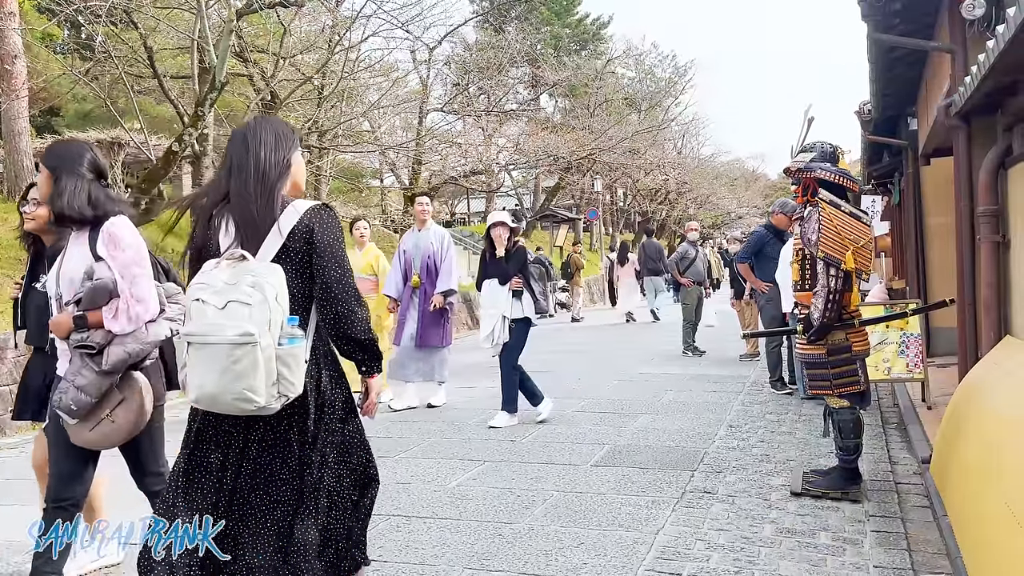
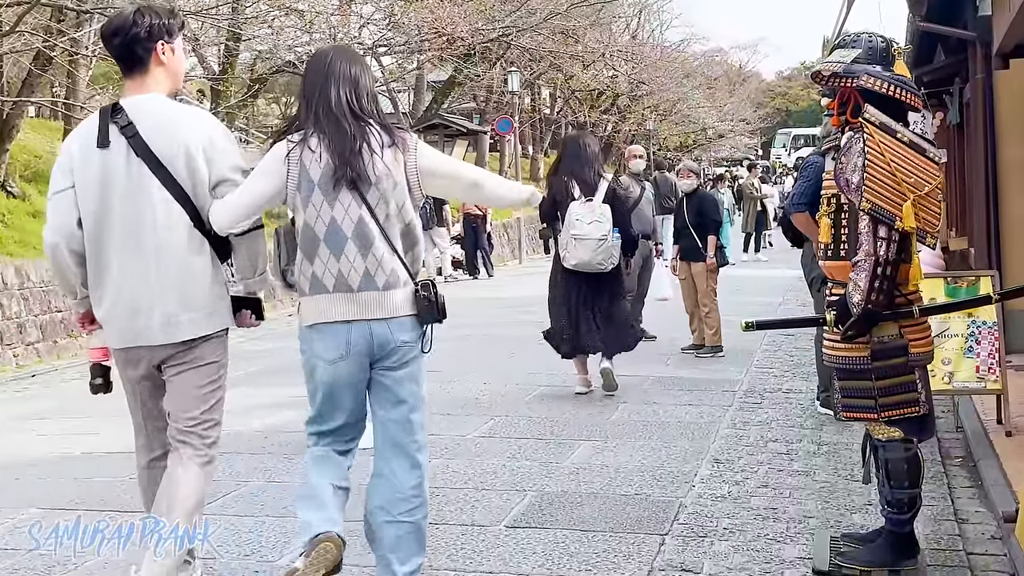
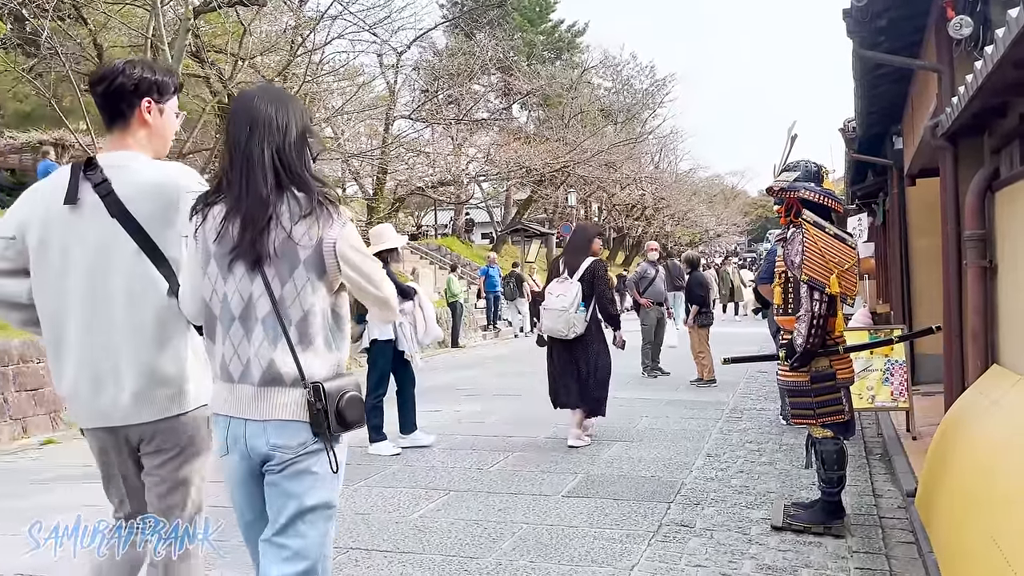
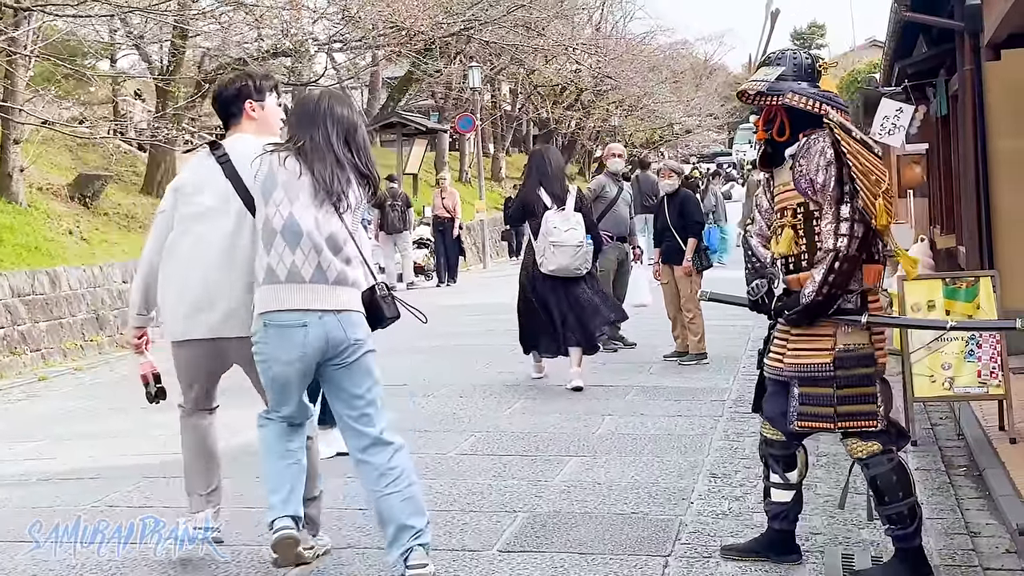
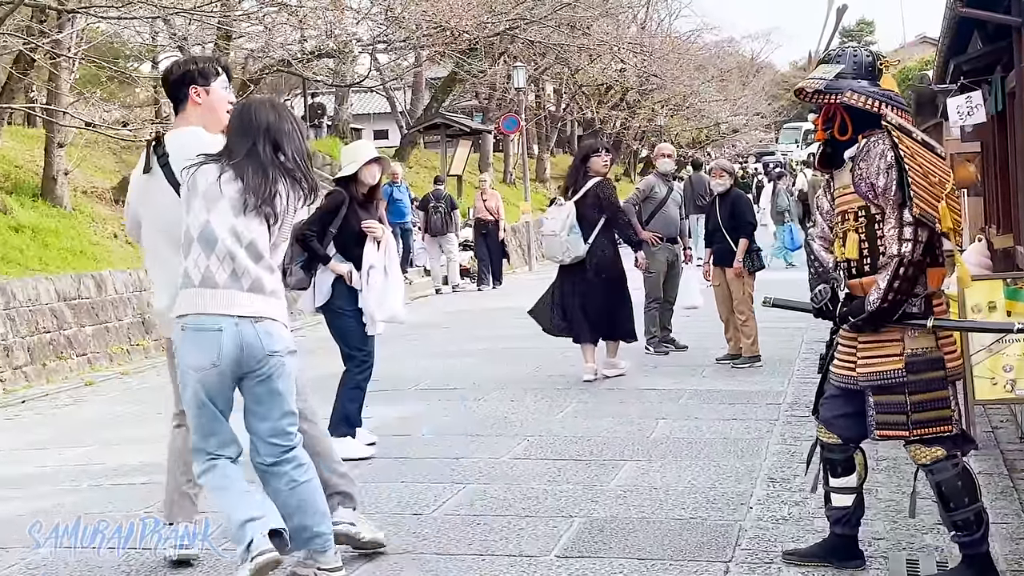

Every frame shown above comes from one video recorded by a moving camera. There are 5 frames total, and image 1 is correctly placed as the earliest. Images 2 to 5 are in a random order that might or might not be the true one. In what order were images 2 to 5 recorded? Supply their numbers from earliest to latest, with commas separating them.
3, 2, 4, 5
